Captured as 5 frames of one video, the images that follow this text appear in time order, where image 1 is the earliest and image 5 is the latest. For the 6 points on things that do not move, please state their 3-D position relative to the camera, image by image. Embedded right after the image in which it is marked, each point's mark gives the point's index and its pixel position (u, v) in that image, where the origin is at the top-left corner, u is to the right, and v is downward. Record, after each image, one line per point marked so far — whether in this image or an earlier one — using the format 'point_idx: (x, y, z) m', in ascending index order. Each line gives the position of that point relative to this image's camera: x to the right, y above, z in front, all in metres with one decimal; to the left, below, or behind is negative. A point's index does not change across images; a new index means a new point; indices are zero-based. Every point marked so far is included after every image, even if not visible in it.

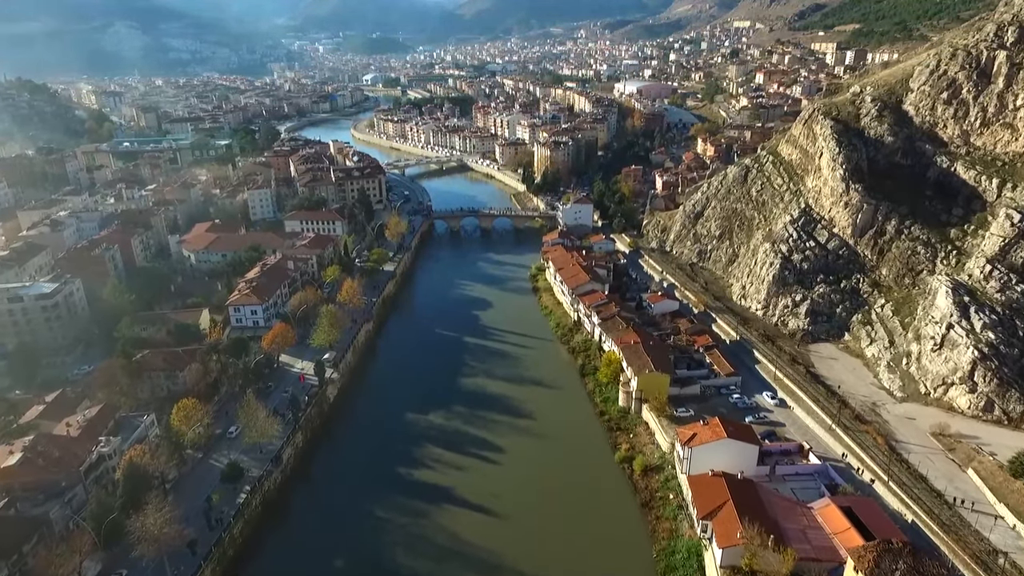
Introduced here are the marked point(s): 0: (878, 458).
0: (+11.5, -5.3, +19.3) m
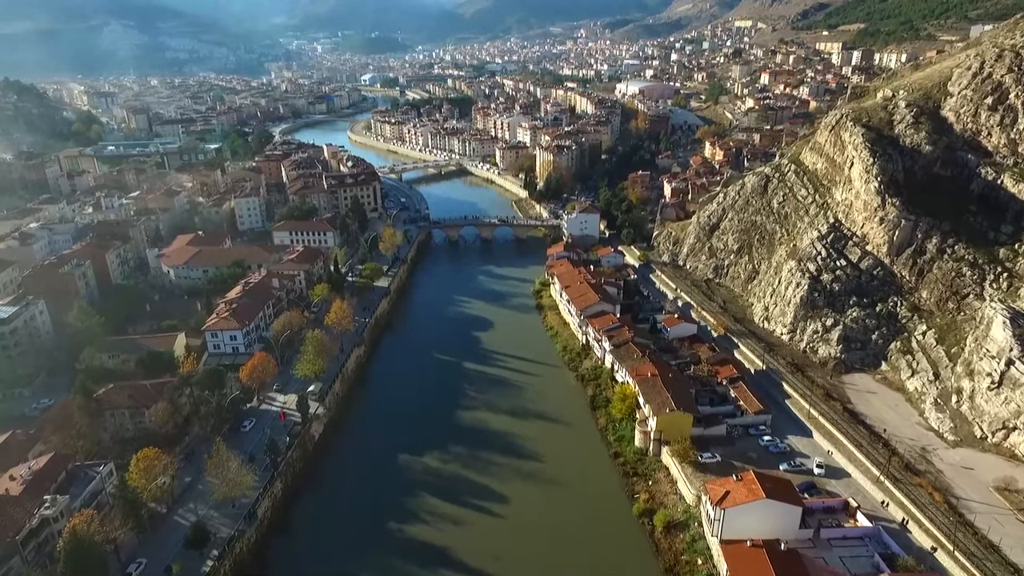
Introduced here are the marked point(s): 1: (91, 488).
0: (+11.6, -6.3, +16.8) m
1: (-12.2, -5.8, +18.0) m
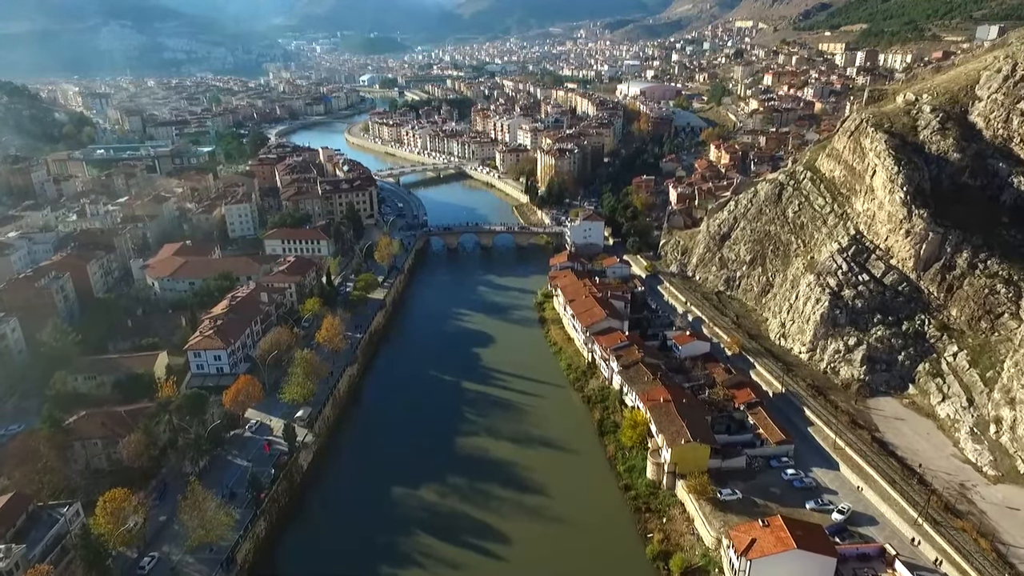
0: (+11.7, -6.9, +15.3) m
1: (-12.1, -6.5, +16.4) m
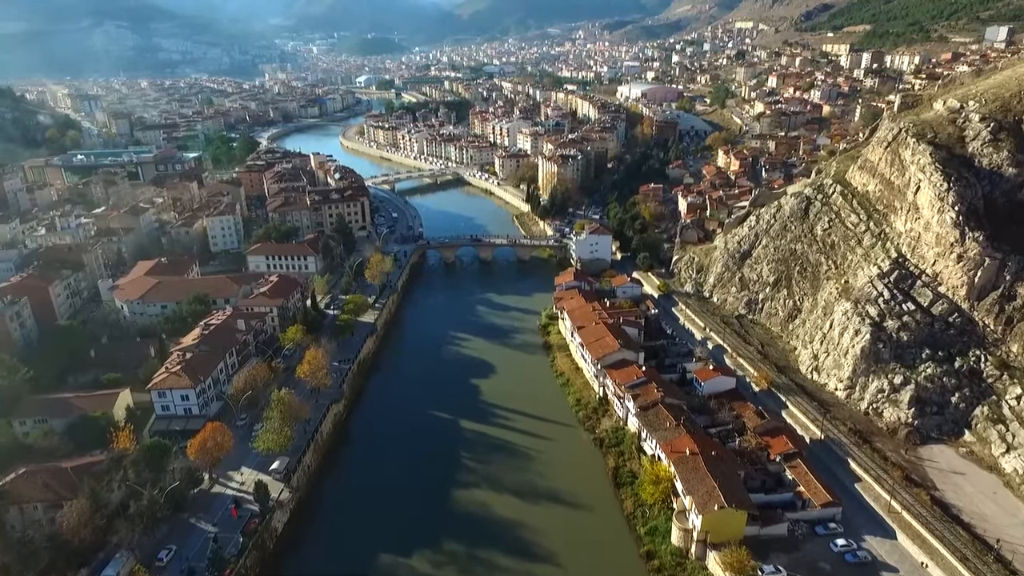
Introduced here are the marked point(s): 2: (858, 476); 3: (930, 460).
0: (+11.9, -8.0, +12.6) m
1: (-12.0, -7.6, +13.7) m
2: (+10.7, -5.8, +19.1) m
3: (+13.3, -5.5, +19.7) m
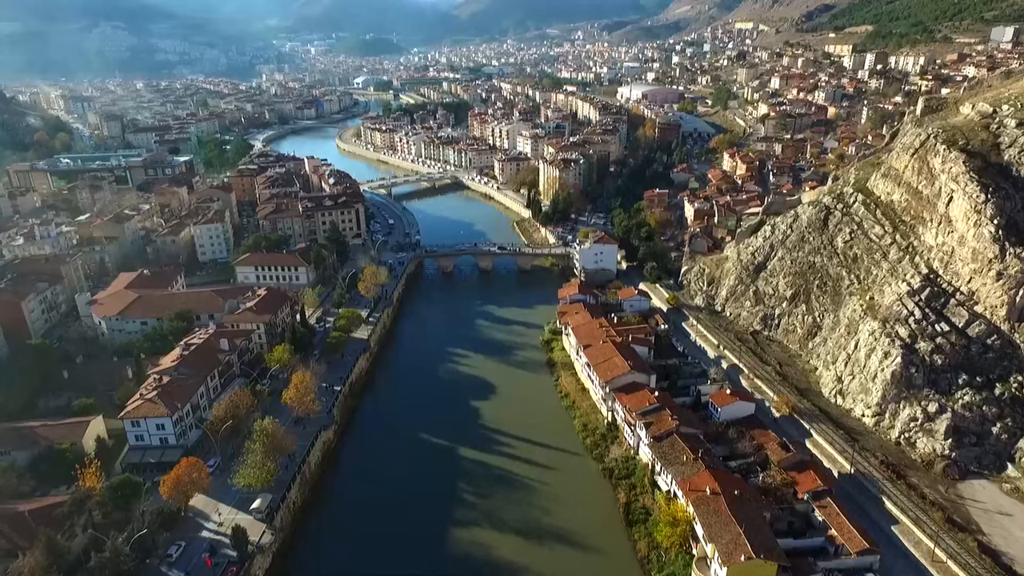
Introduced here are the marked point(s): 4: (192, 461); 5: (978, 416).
0: (+12.0, -8.7, +10.9) m
1: (-11.9, -8.2, +12.0) m
2: (+10.8, -6.4, +17.4) m
3: (+13.4, -6.1, +18.0) m
4: (-9.5, -5.2, +18.4) m
5: (+14.7, -4.0, +19.5) m
